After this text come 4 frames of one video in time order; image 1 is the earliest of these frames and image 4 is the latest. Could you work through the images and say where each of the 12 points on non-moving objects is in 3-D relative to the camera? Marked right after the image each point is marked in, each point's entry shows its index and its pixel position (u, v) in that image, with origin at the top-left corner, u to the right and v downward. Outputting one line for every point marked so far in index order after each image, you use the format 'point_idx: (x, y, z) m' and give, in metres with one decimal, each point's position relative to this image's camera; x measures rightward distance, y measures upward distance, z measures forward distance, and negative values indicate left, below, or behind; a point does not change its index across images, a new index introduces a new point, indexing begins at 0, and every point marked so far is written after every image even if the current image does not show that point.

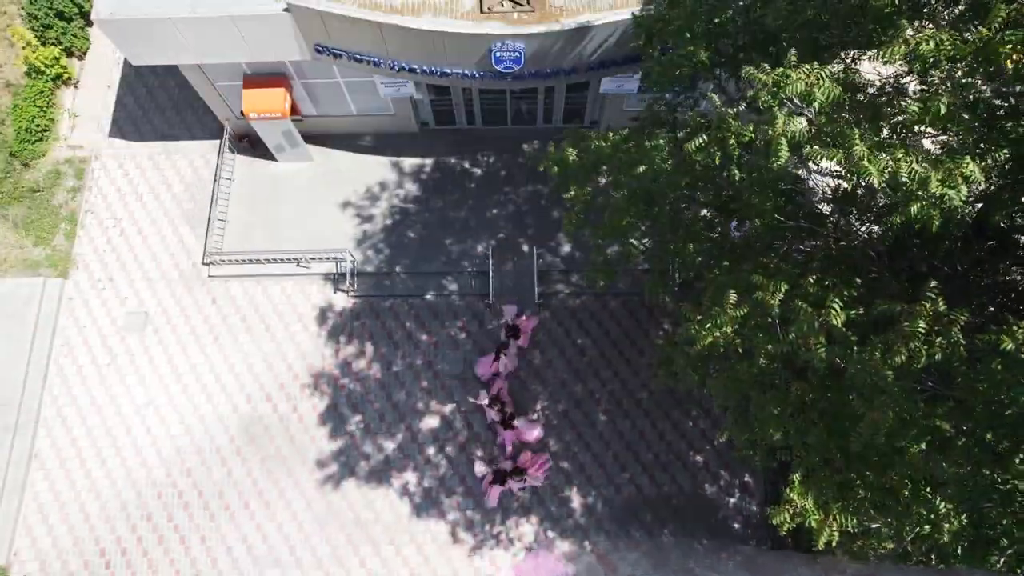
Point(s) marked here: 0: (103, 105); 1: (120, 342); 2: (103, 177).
0: (-21.9, +9.8, +15.8) m
1: (-18.8, -2.6, +14.1) m
2: (-21.3, +5.7, +15.3) m
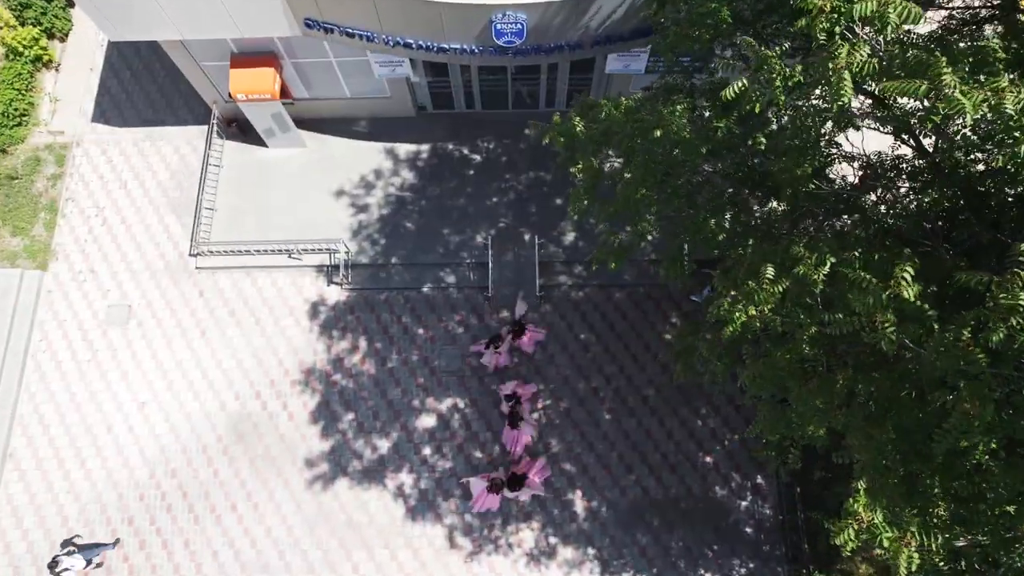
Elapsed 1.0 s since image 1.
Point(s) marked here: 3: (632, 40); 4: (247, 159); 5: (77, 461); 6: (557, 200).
0: (-21.9, +10.2, +15.1) m
1: (-18.8, -2.3, +13.5) m
2: (-21.3, +6.1, +14.6) m
3: (+4.6, +9.4, +11.2) m
4: (-13.1, +6.4, +14.5) m
5: (-18.8, -7.5, +12.7) m
6: (+2.1, +4.1, +13.8) m
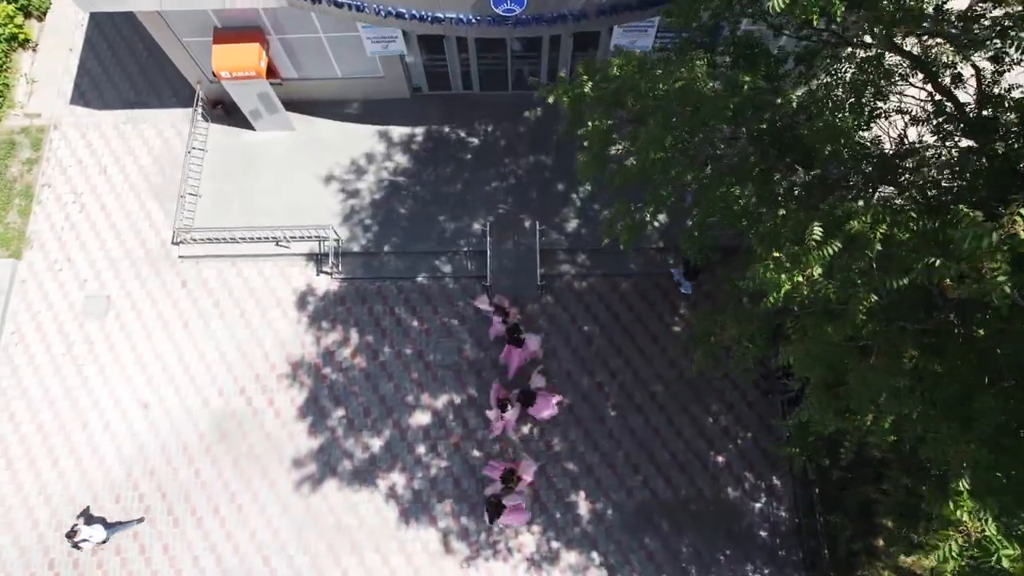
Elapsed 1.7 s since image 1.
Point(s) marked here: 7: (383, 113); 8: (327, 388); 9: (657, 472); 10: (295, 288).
0: (-21.9, +10.7, +14.4) m
1: (-18.8, -1.8, +12.8) m
2: (-21.3, +6.6, +13.9) m
3: (+4.5, +9.9, +10.5) m
4: (-13.1, +6.8, +13.8) m
5: (-18.8, -7.0, +12.0) m
6: (+2.1, +4.6, +13.1) m
7: (-6.1, +8.2, +13.9) m
8: (-7.7, -4.2, +12.3) m
9: (+5.8, -7.3, +11.7) m
10: (-9.5, 0.0, +12.9) m
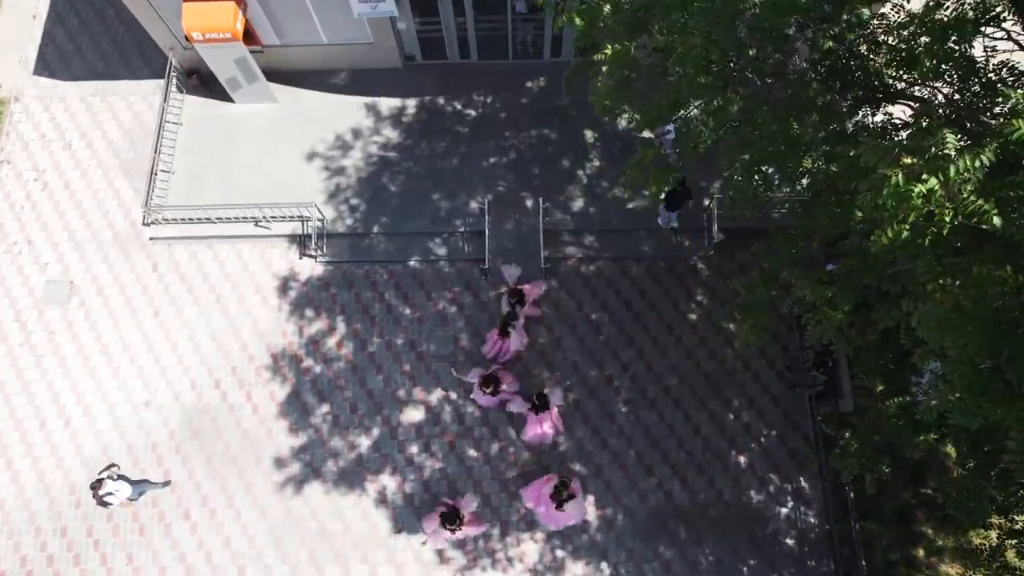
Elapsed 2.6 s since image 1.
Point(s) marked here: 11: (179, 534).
0: (-21.8, +11.3, +13.3) m
1: (-18.8, -1.2, +11.7) m
2: (-21.3, +7.2, +12.8) m
3: (+4.6, +10.5, +9.4) m
4: (-13.1, +7.5, +12.7) m
5: (-18.8, -6.4, +10.9) m
6: (+2.1, +5.2, +12.1) m
7: (-6.0, +8.8, +12.8) m
8: (-7.7, -3.6, +11.2) m
9: (+5.8, -6.7, +10.6) m
10: (-9.5, +0.6, +11.8) m
11: (-11.9, -8.8, +10.6) m
